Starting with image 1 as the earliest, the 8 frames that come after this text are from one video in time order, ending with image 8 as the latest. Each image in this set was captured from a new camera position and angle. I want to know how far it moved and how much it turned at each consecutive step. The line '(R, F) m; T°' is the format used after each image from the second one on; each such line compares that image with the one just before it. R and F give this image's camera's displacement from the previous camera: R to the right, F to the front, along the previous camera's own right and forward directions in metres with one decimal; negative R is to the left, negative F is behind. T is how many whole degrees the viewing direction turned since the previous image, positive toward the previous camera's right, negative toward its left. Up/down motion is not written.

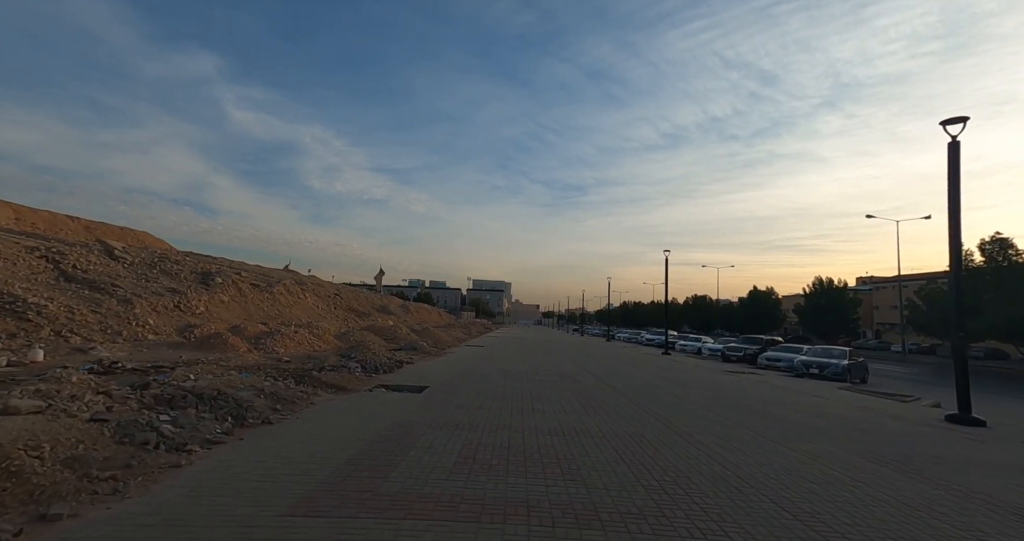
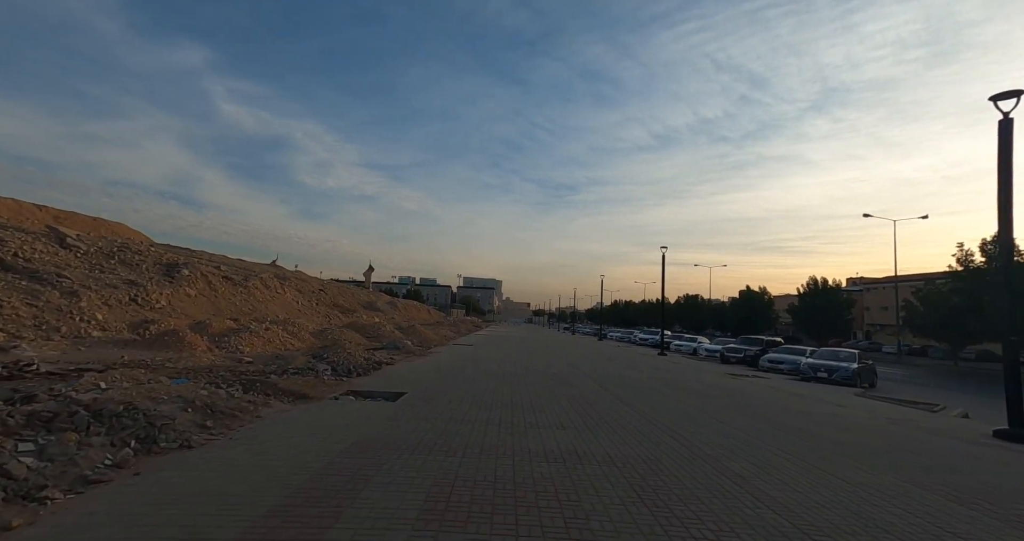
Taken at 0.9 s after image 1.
(0.0, +1.7) m; +1°
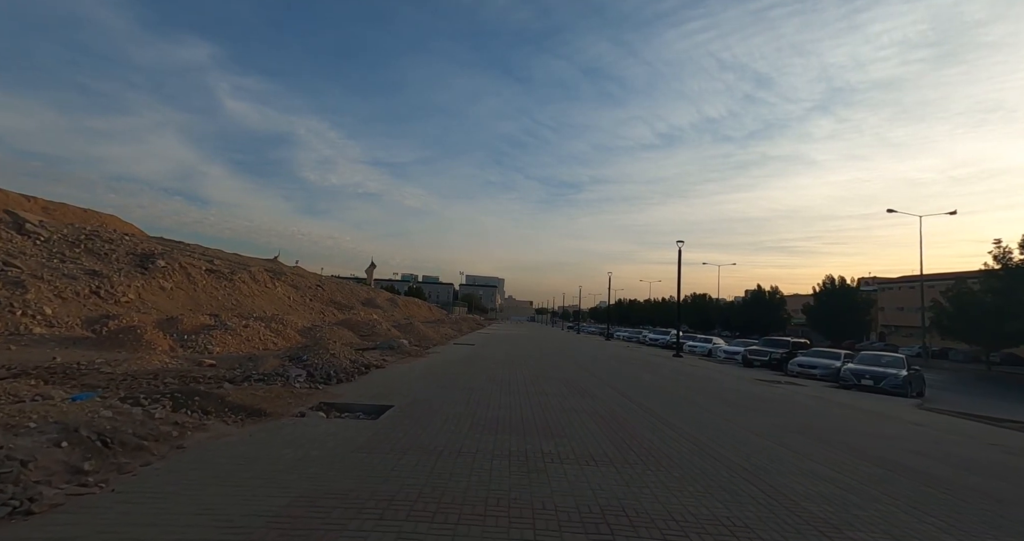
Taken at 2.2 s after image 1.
(-0.2, +2.3) m; 0°
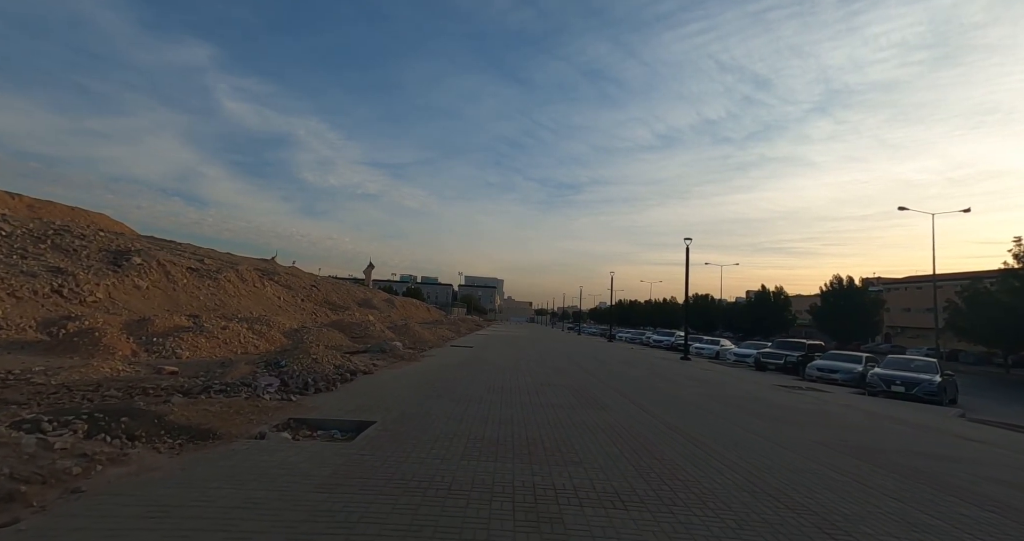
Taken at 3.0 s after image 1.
(-0.1, +1.5) m; 0°
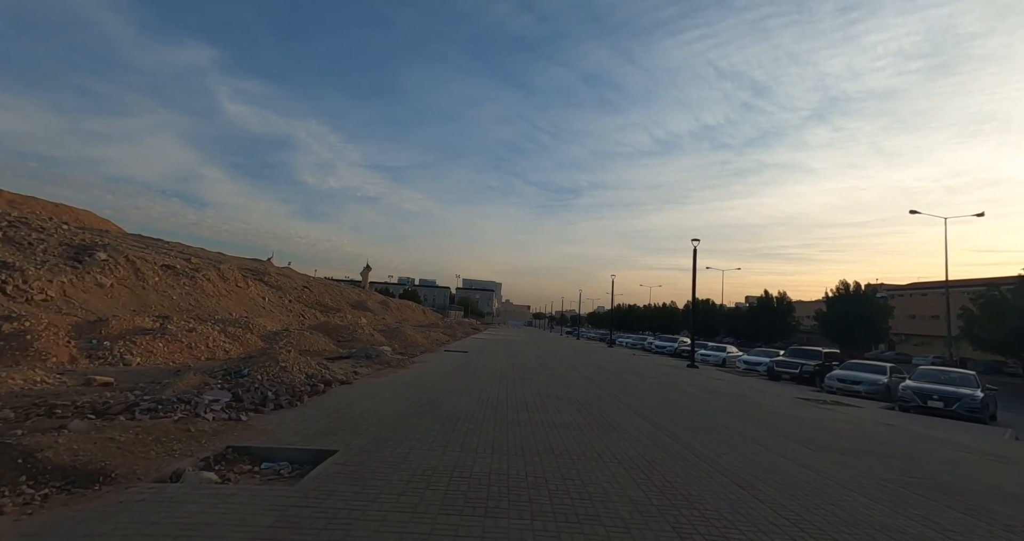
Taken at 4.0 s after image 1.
(0.0, +1.7) m; 0°
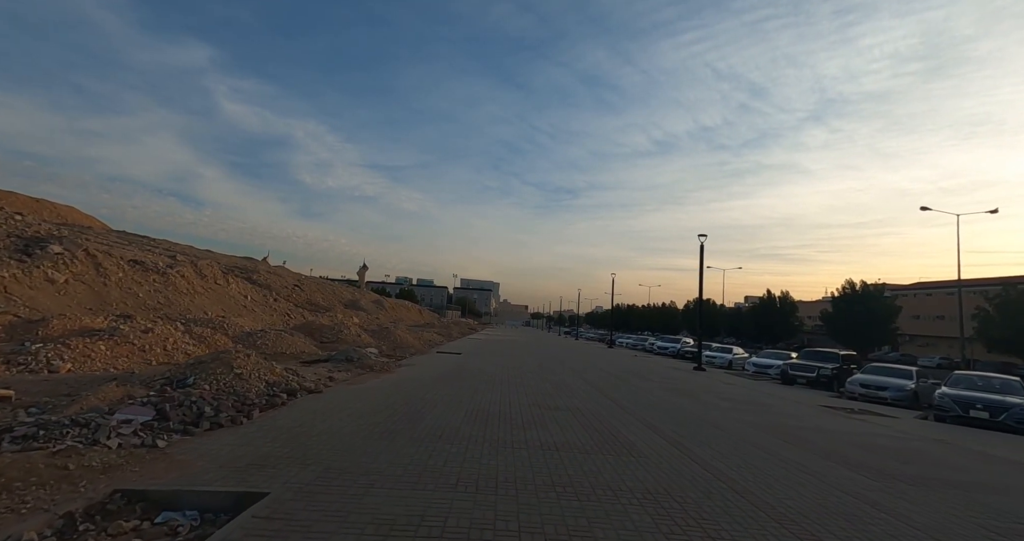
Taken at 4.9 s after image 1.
(+0.1, +1.7) m; 0°
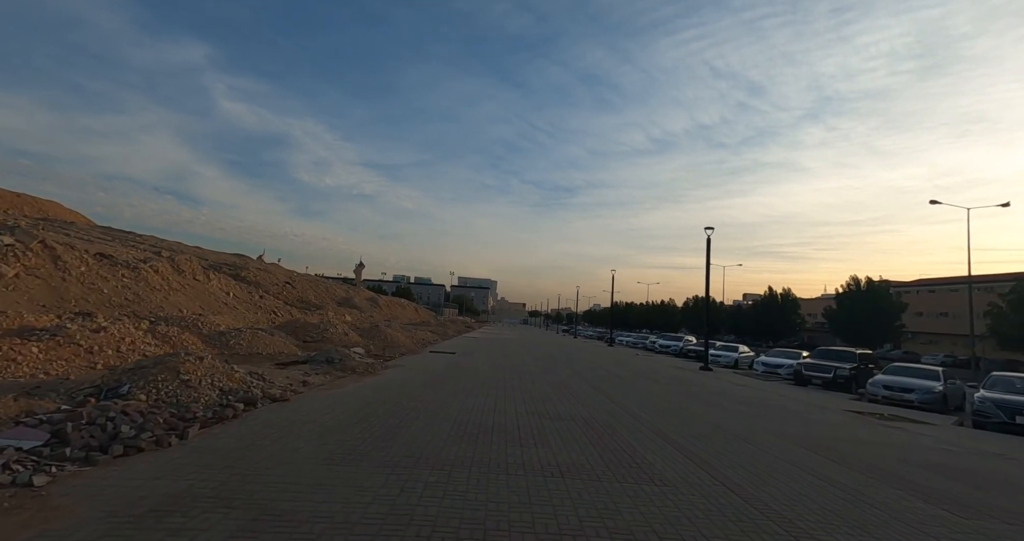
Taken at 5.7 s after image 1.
(+0.1, +1.5) m; 0°
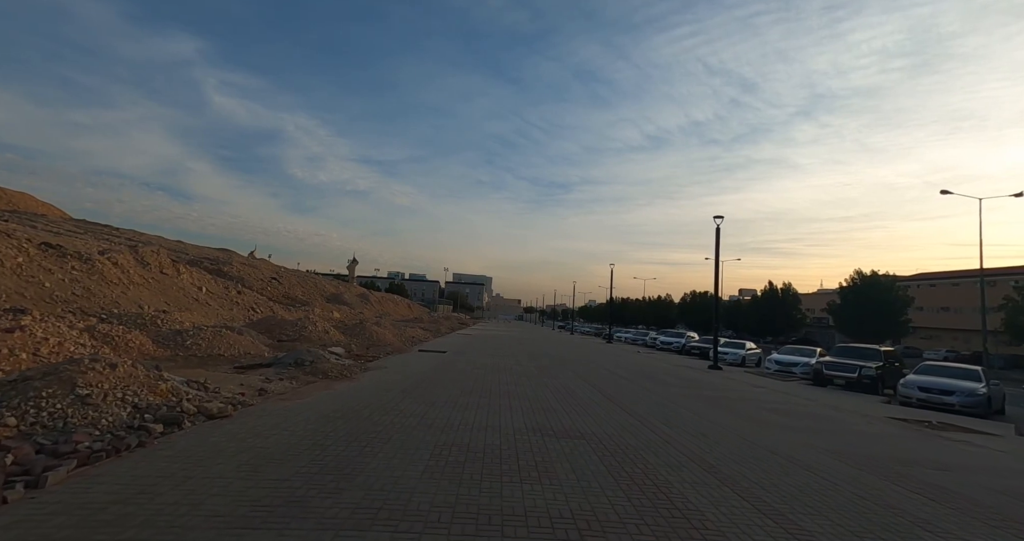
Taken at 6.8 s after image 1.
(0.0, +2.0) m; +1°
